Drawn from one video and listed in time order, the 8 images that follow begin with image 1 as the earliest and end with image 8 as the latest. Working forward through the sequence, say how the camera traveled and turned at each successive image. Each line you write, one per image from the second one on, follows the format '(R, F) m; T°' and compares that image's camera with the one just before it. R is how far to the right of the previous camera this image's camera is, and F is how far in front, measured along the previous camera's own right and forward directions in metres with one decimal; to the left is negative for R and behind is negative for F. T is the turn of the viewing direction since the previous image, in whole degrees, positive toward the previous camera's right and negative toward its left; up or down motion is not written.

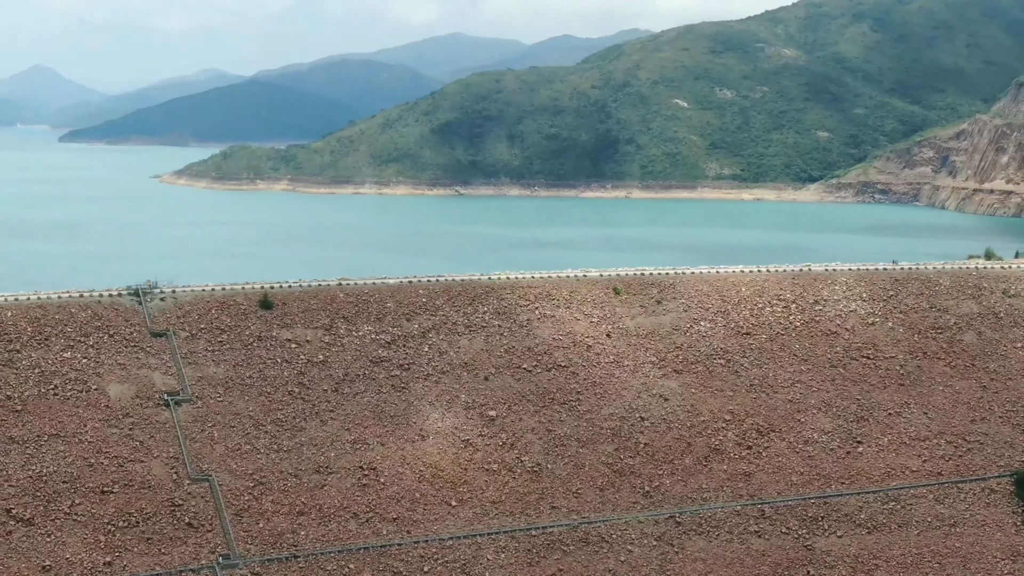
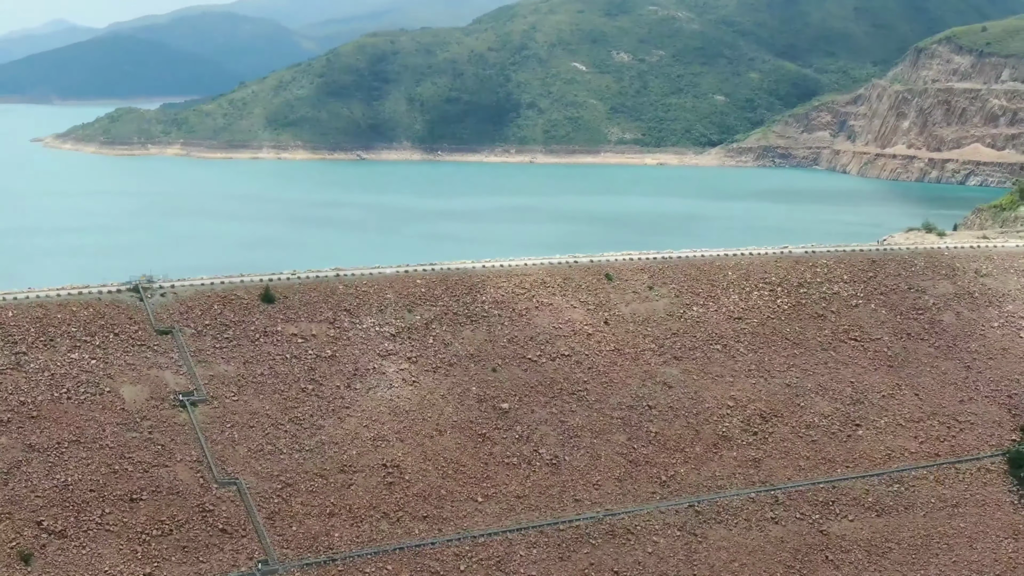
(-3.0, +0.2) m; +5°
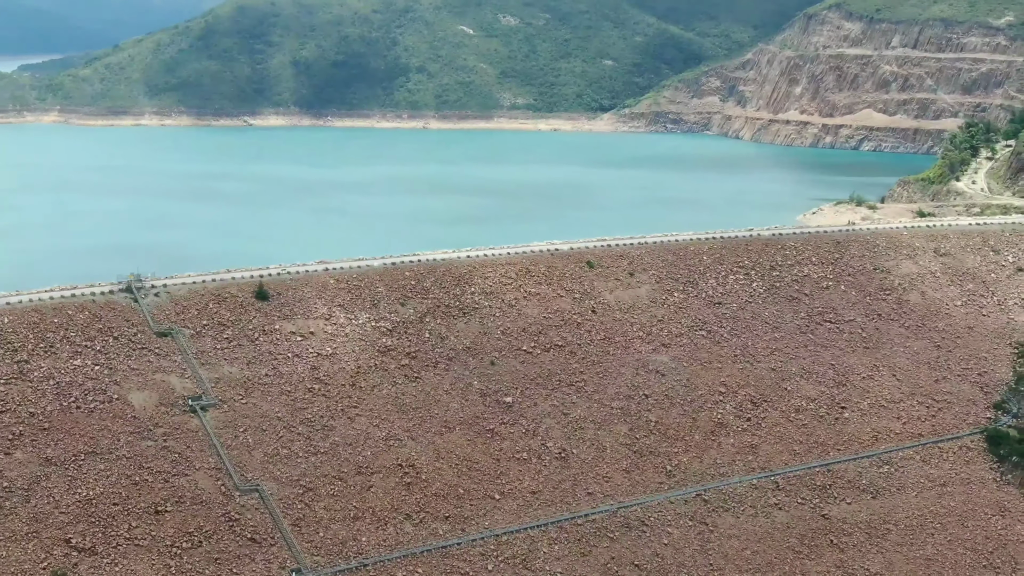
(-3.0, +0.2) m; +6°
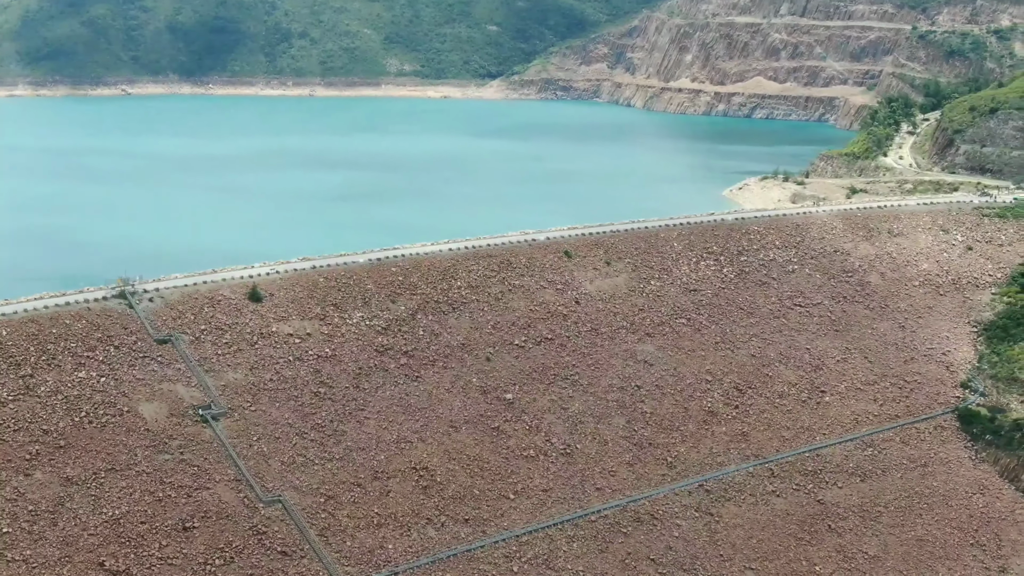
(-3.0, +0.2) m; +6°
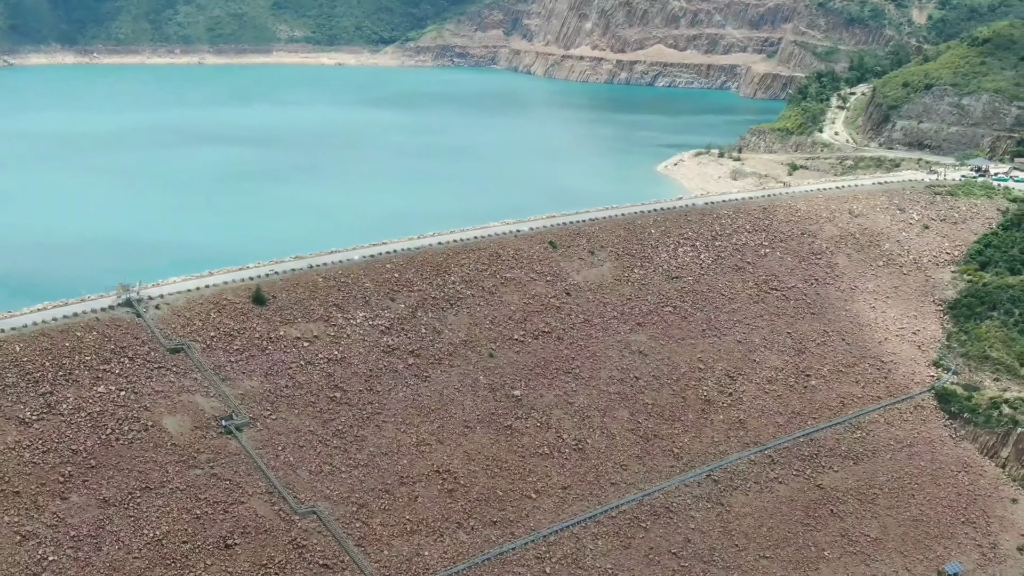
(-3.0, +0.2) m; +6°
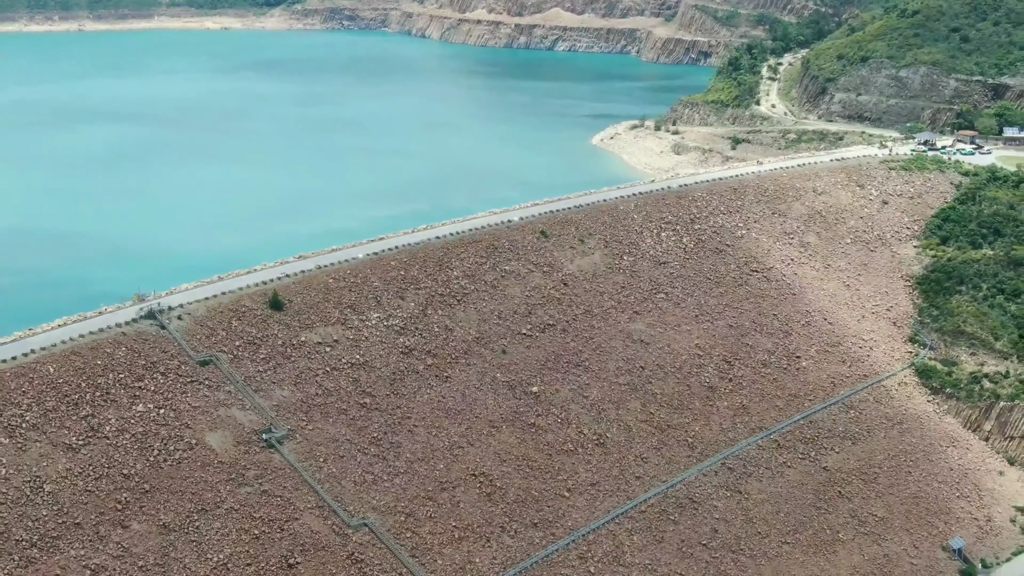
(-3.3, +0.3) m; +6°
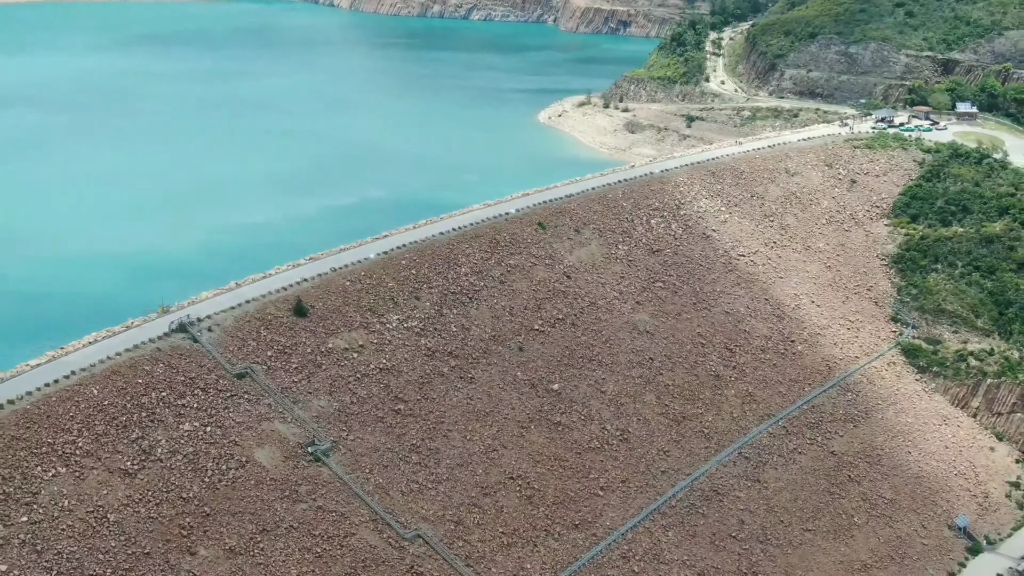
(-3.0, +0.3) m; +5°
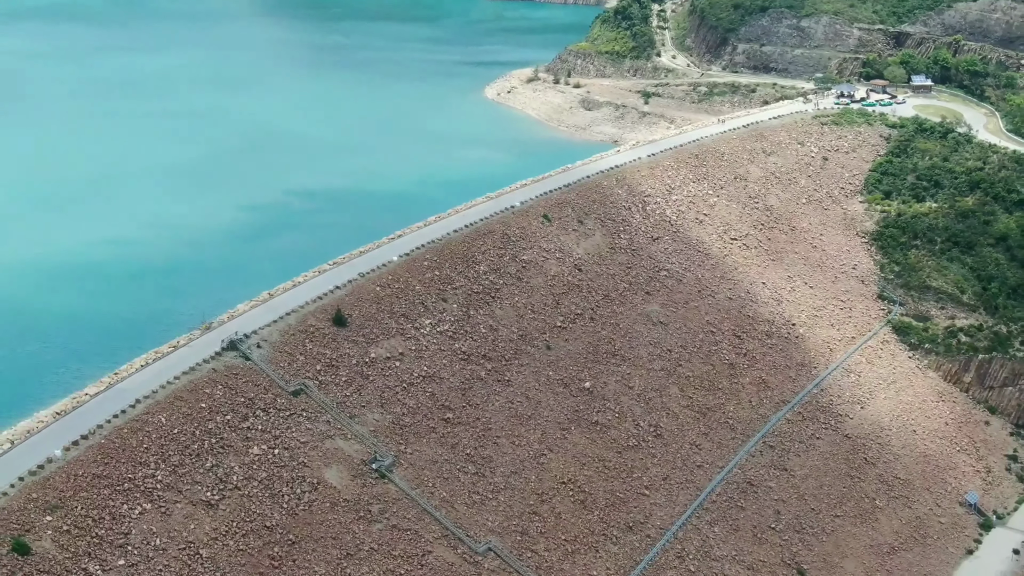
(-3.3, +0.4) m; +5°
